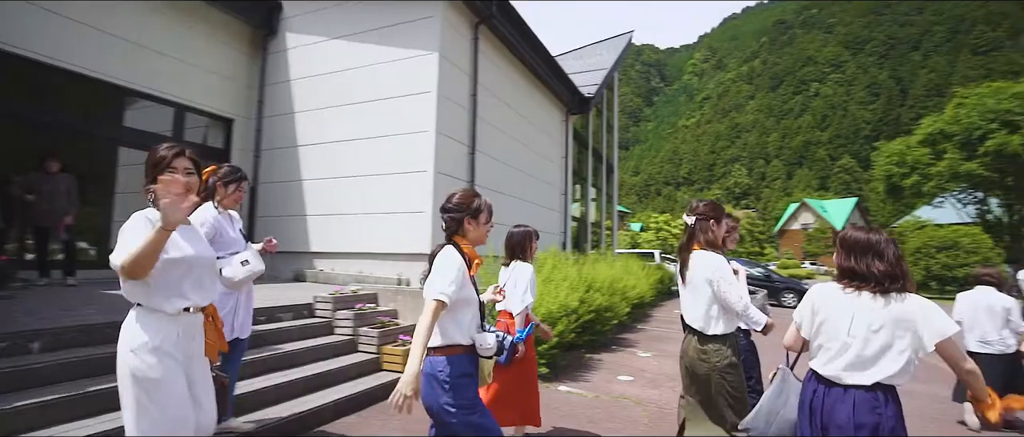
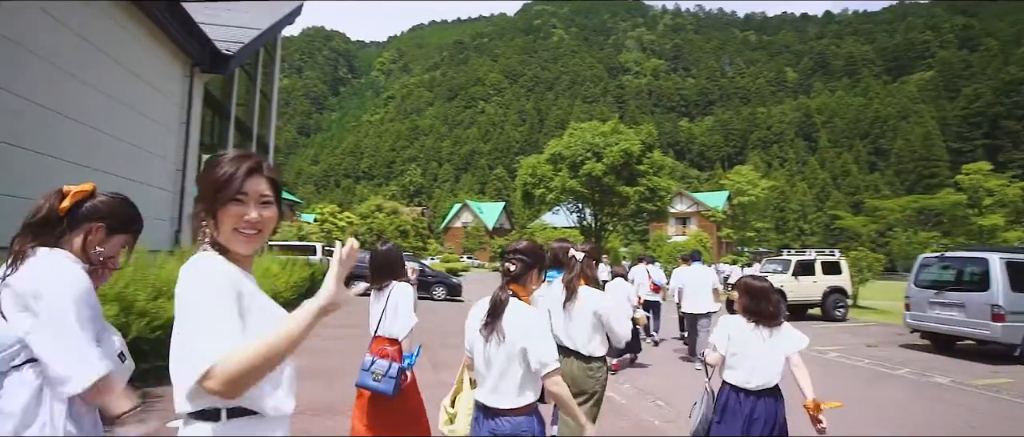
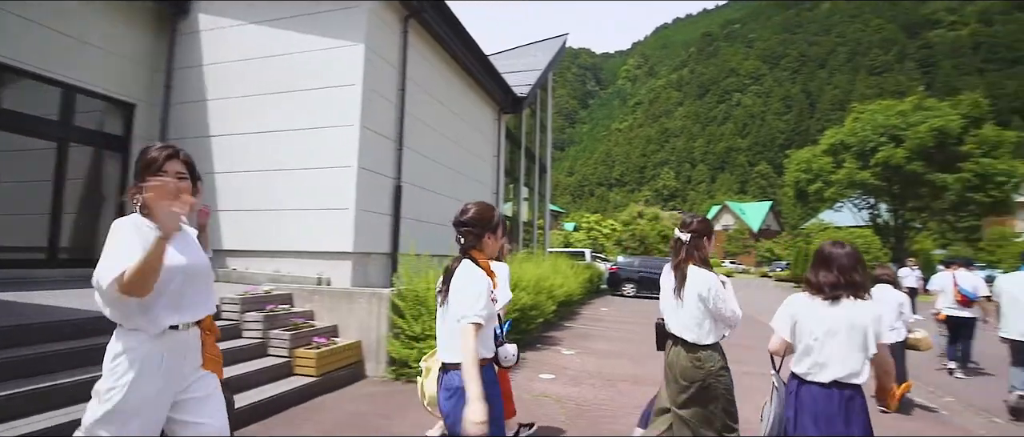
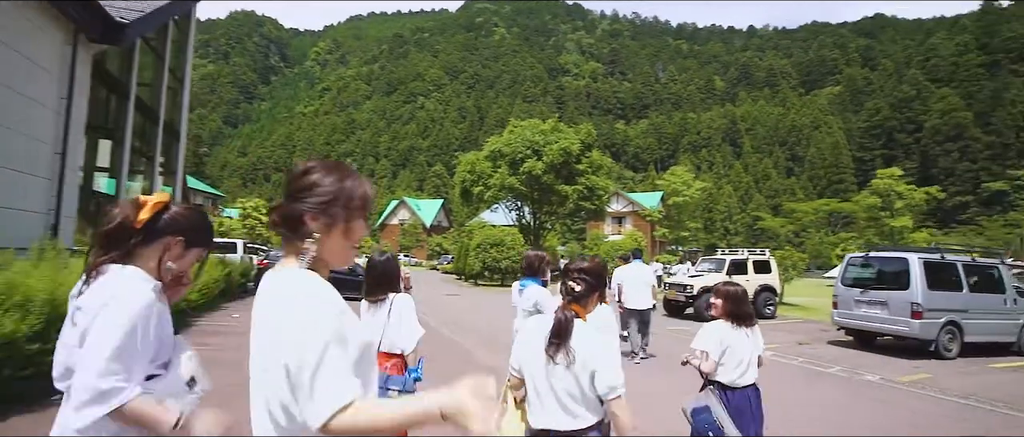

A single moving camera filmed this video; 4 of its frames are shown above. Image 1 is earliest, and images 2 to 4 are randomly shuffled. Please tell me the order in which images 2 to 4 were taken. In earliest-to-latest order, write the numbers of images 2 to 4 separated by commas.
3, 2, 4
